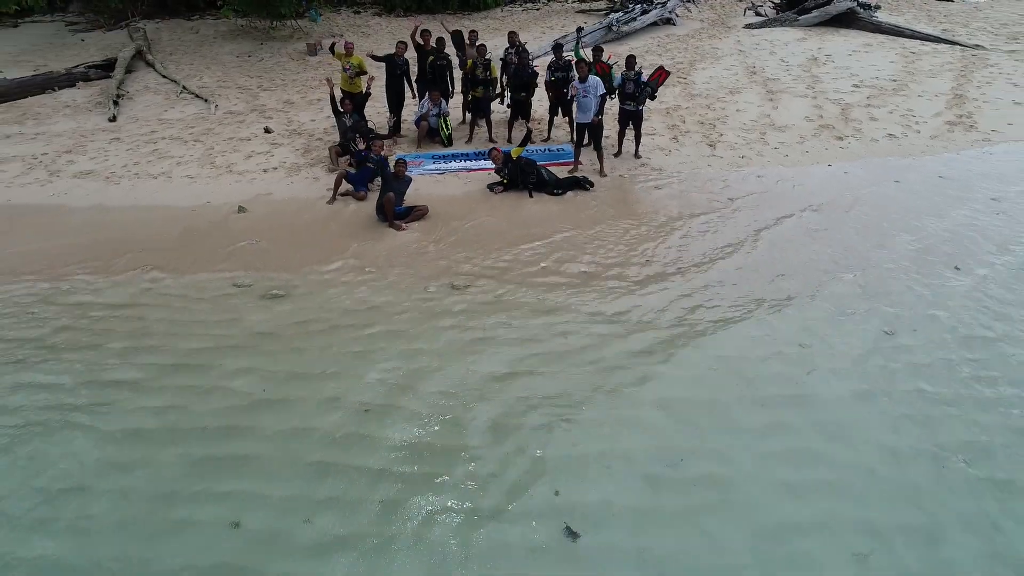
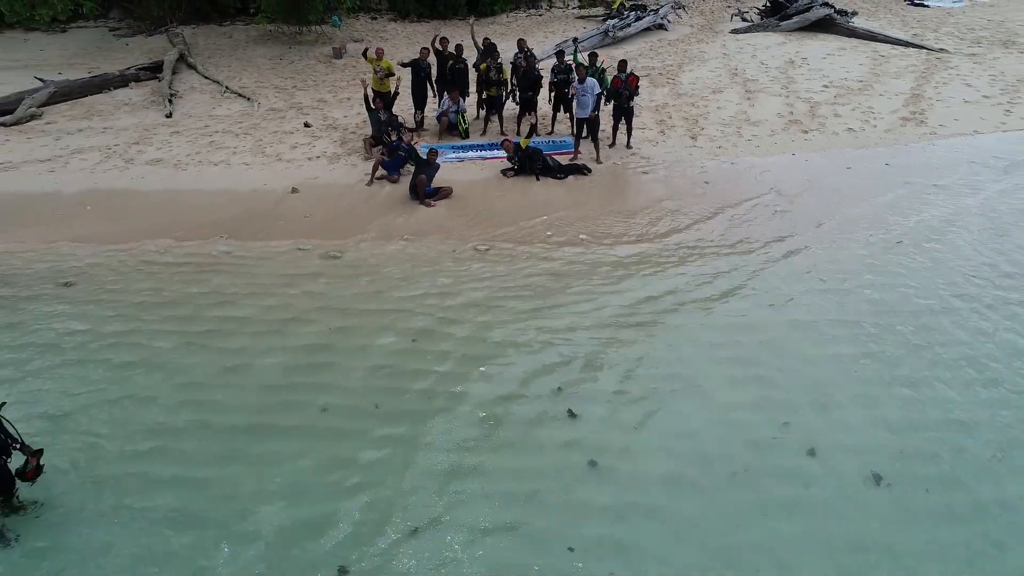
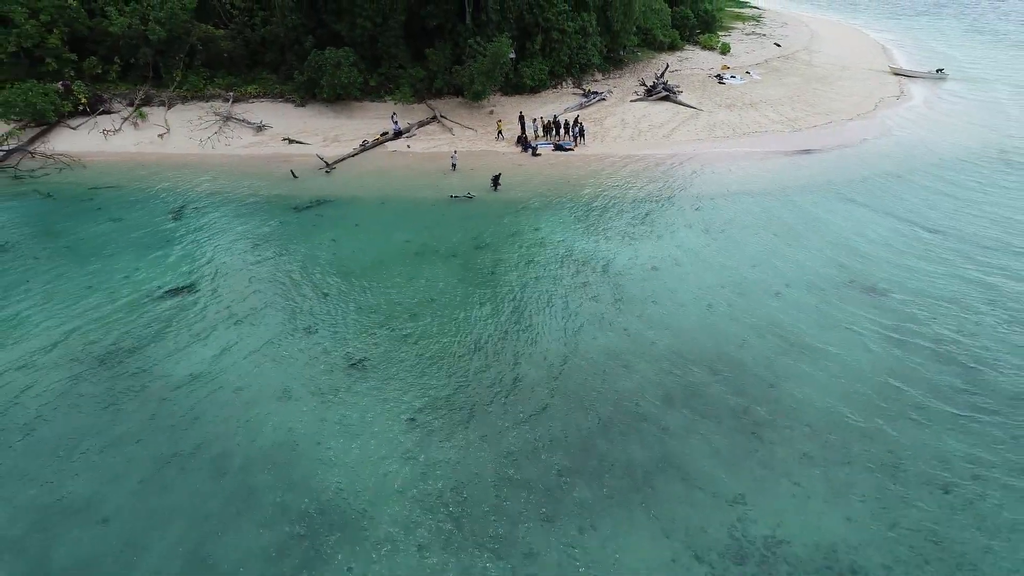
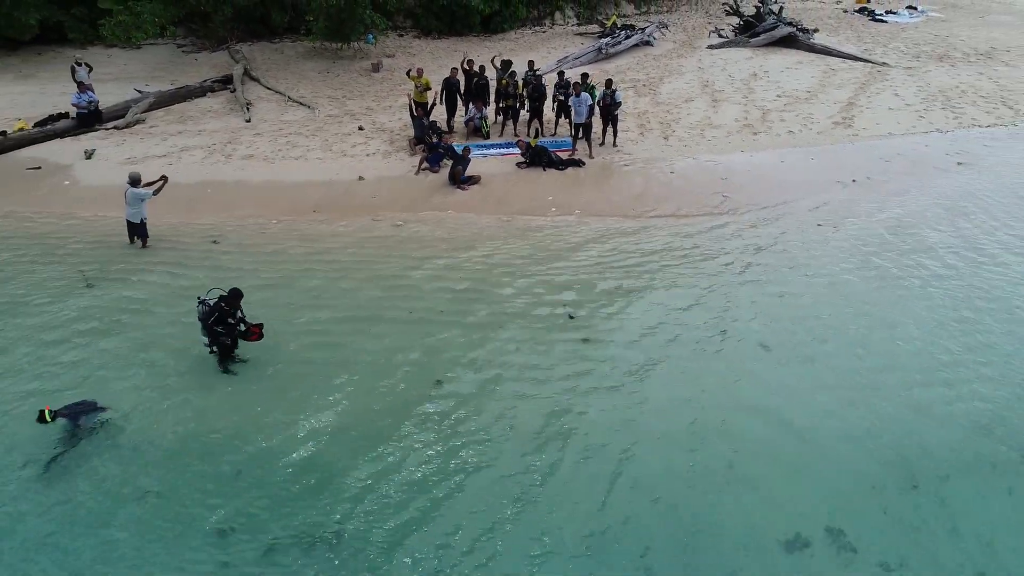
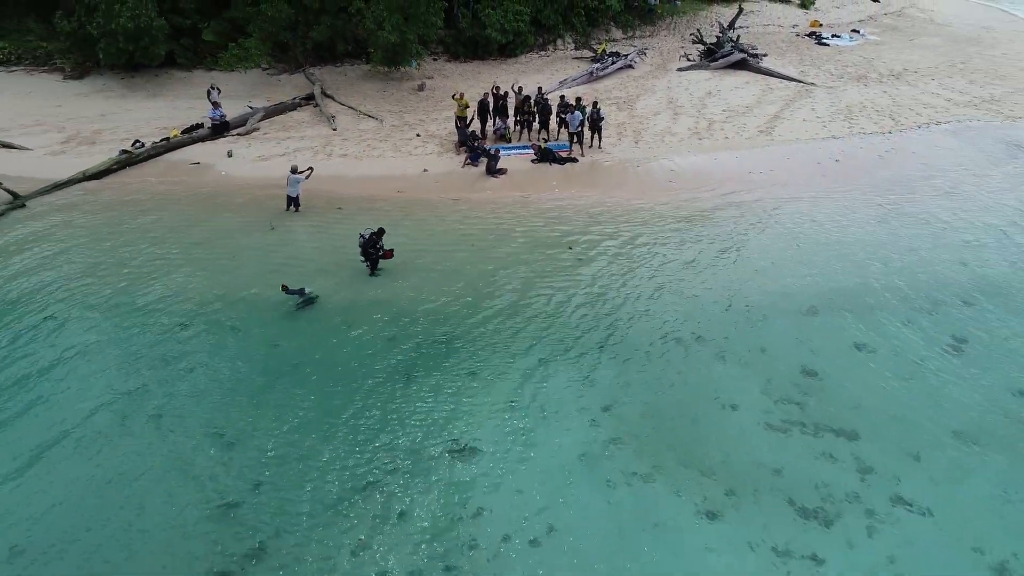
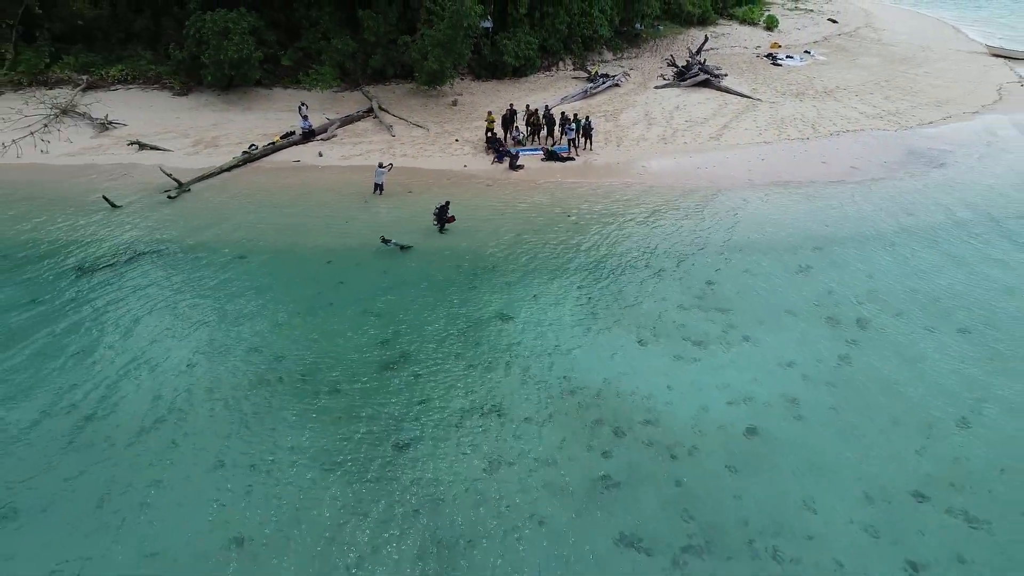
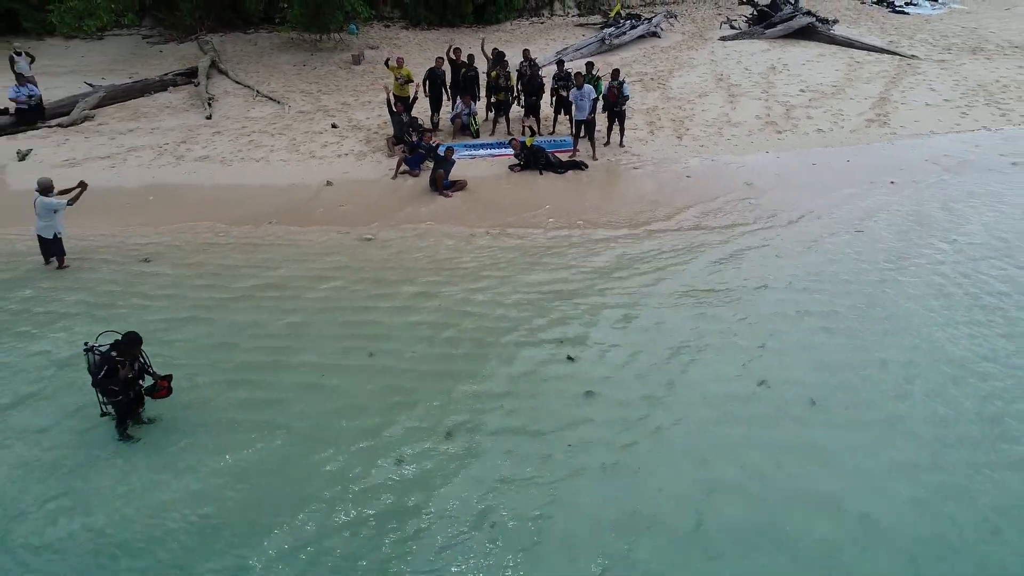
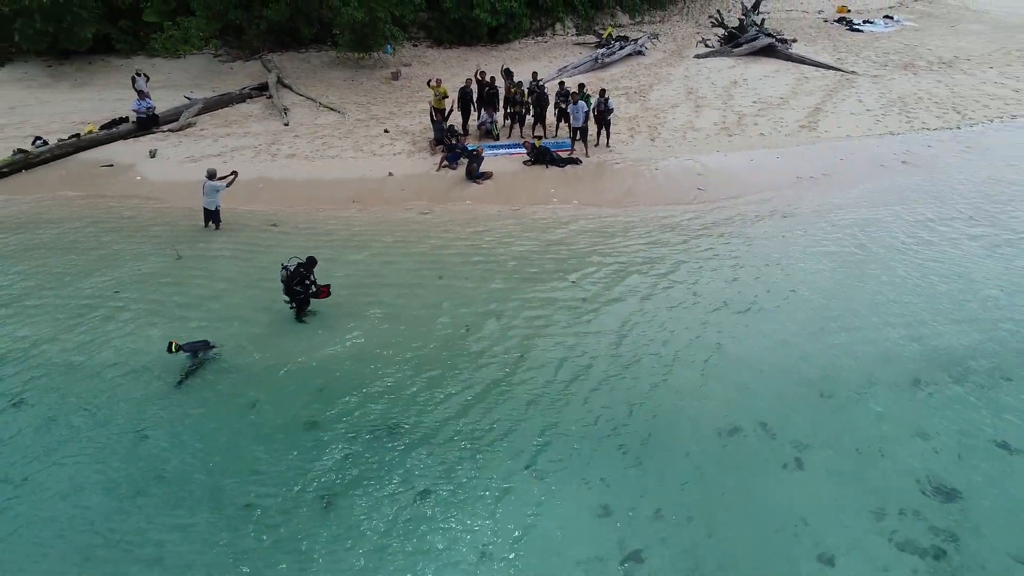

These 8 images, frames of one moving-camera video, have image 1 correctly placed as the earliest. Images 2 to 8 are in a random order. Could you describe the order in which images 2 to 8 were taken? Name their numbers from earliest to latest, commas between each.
2, 7, 4, 8, 5, 6, 3
